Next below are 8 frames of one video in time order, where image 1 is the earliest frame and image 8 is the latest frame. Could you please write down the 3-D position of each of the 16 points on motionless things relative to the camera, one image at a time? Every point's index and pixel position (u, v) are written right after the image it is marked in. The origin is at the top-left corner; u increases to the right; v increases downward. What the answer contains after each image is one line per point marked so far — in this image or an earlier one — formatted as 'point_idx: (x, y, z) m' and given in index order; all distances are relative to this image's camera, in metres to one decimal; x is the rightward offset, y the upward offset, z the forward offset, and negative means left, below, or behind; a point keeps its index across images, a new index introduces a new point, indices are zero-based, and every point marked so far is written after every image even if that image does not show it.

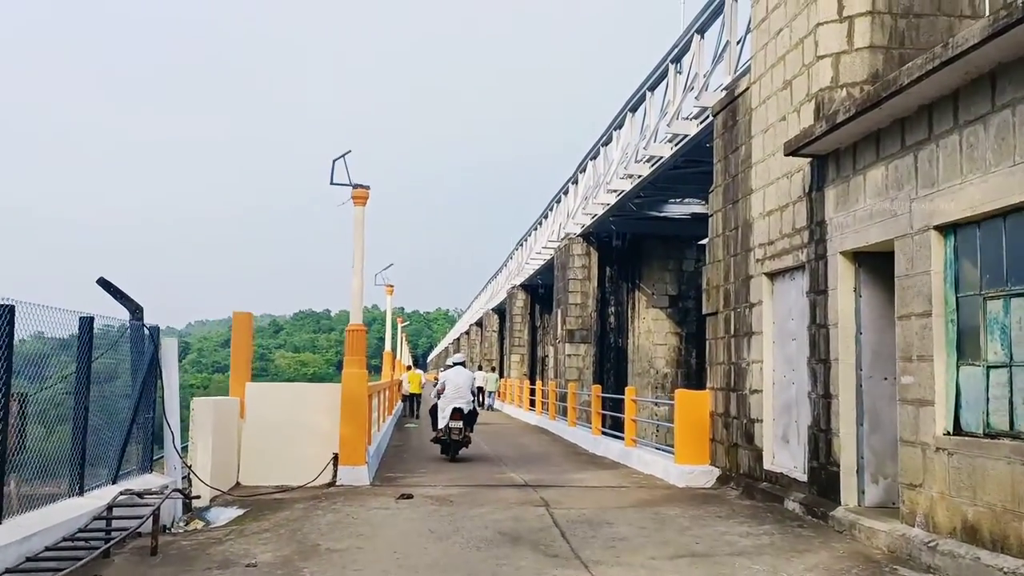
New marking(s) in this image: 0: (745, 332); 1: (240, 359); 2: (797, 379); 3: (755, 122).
0: (+2.7, -0.5, +10.6) m
1: (-3.5, -0.9, +11.5) m
2: (+2.9, -0.9, +9.4) m
3: (+2.8, +1.9, +10.4) m
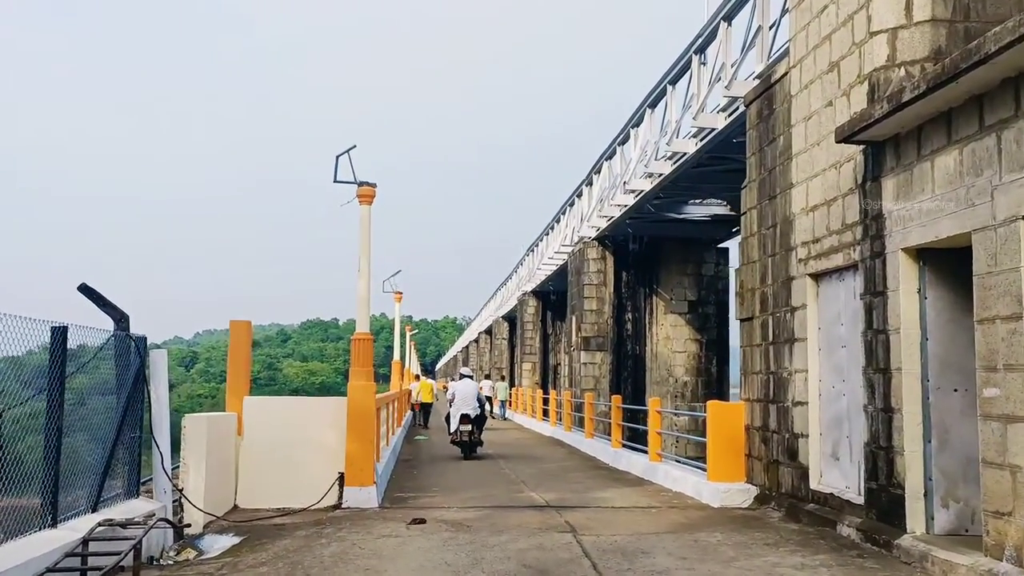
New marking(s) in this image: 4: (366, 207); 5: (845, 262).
0: (+2.9, -0.5, +9.8) m
1: (-3.2, -1.0, +10.7) m
2: (+3.1, -1.0, +8.5) m
3: (+3.0, +1.9, +9.5) m
4: (-1.7, +1.0, +10.9) m
5: (+3.1, +0.2, +8.4) m
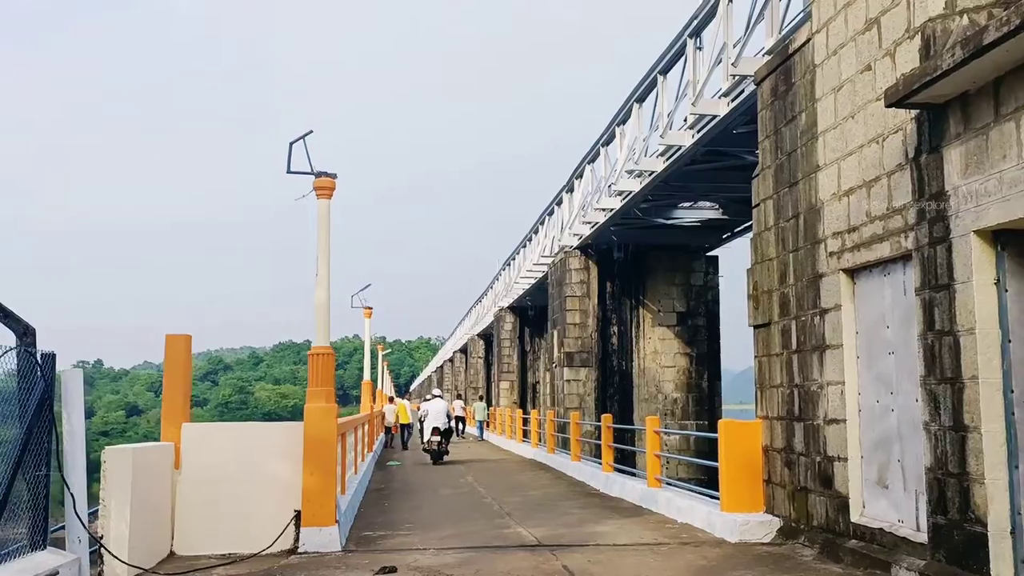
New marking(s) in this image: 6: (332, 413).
0: (+2.8, -0.5, +8.4) m
1: (-3.4, -1.1, +9.2) m
2: (+3.0, -0.9, +7.2) m
3: (+2.8, +1.9, +8.2) m
4: (-1.9, +0.9, +9.4) m
5: (+3.0, +0.3, +7.1) m
6: (-1.8, -1.2, +9.0) m
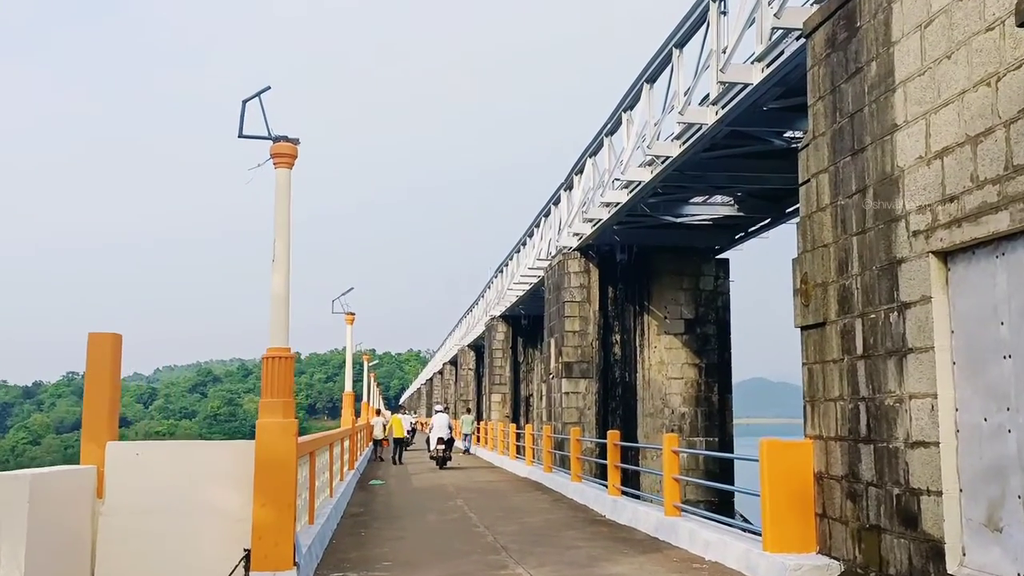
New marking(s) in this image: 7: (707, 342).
0: (+2.8, -0.5, +6.7) m
1: (-3.4, -1.0, +7.4) m
2: (+3.1, -0.8, +5.5) m
3: (+2.8, +2.0, +6.6) m
4: (-1.9, +1.0, +7.7) m
5: (+3.0, +0.4, +5.4) m
6: (-1.8, -1.2, +7.3) m
7: (+4.2, -1.2, +19.8) m
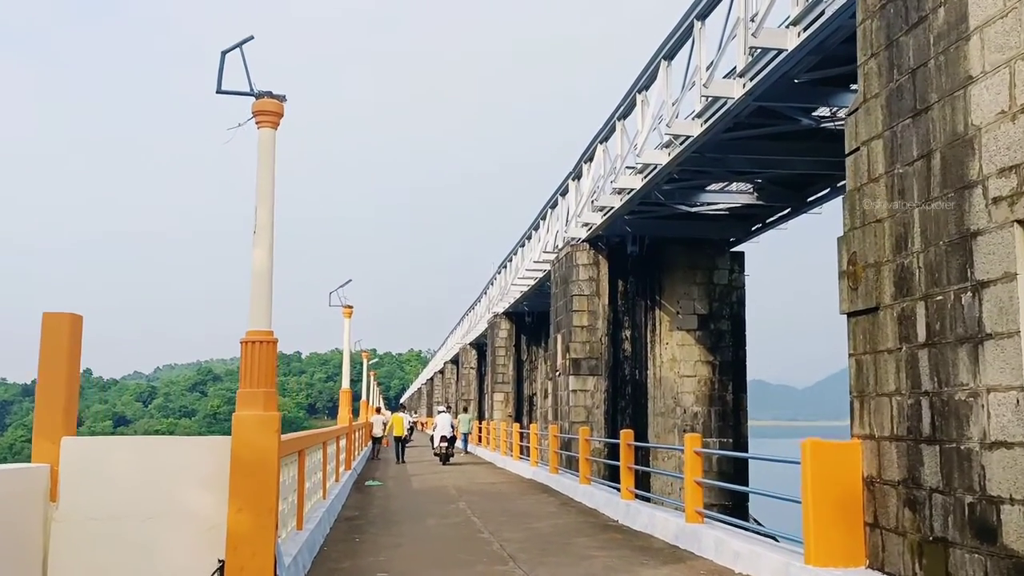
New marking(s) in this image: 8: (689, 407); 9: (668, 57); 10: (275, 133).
0: (+2.9, -0.3, +5.8) m
1: (-3.3, -0.8, +6.5) m
2: (+3.1, -0.7, +4.6) m
3: (+2.9, +2.1, +5.7) m
4: (-1.8, +1.2, +6.8) m
5: (+3.1, +0.5, +4.5) m
6: (-1.7, -1.0, +6.4) m
7: (+4.3, -1.1, +18.9) m
8: (+3.6, -2.4, +18.6) m
9: (+2.3, +3.4, +13.5) m
10: (-1.8, +1.1, +6.8) m
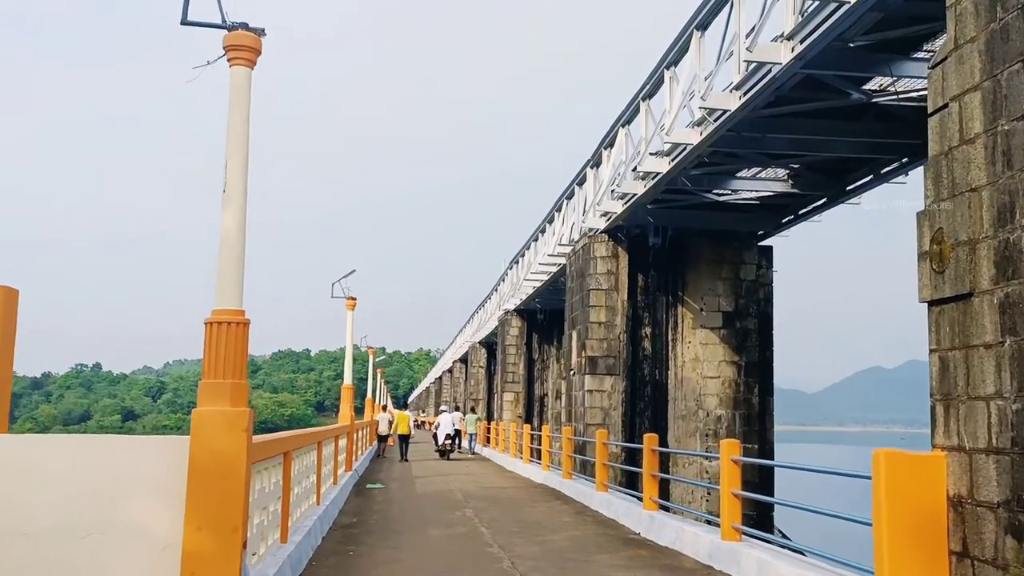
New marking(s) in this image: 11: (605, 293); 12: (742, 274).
0: (+3.0, -0.2, +4.7) m
1: (-3.2, -0.6, +5.5) m
2: (+3.2, -0.6, +3.4) m
3: (+3.1, +2.2, +4.6) m
4: (-1.7, +1.3, +5.7) m
5: (+3.2, +0.6, +3.4) m
6: (-1.6, -0.8, +5.3) m
7: (+4.6, -1.0, +17.7) m
8: (+3.8, -2.3, +17.4) m
9: (+2.6, +3.5, +12.3) m
10: (-1.6, +1.3, +5.7) m
11: (+1.8, -0.1, +17.5) m
12: (+4.5, +0.3, +17.9) m
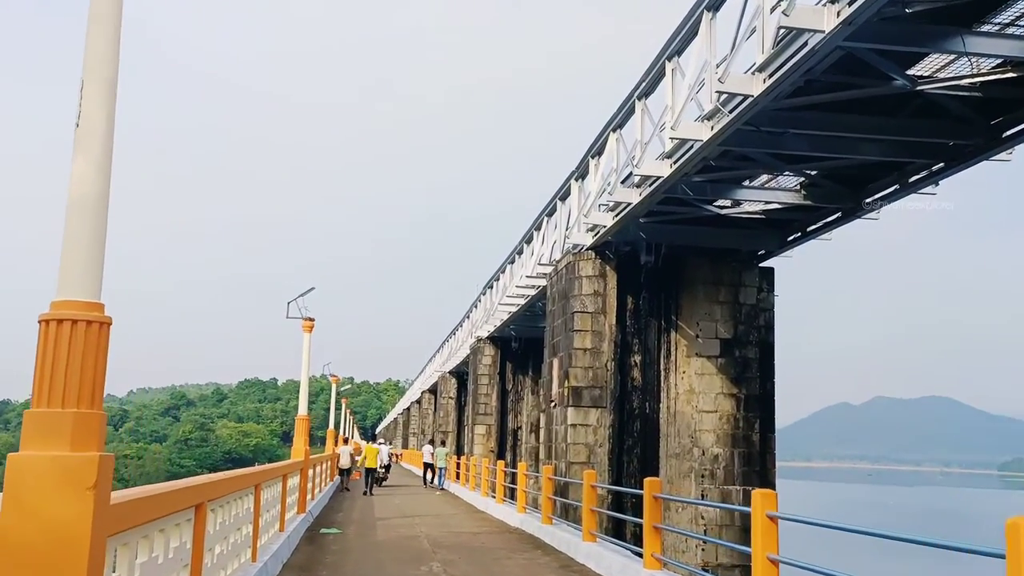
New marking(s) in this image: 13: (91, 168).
0: (+3.0, -0.2, +3.0) m
1: (-3.2, -0.5, +3.6) m
2: (+3.3, -0.5, +1.8) m
3: (+3.1, +2.3, +3.0) m
4: (-1.7, +1.4, +3.9) m
5: (+3.2, +0.7, +1.7) m
6: (-1.6, -0.7, +3.5) m
7: (+4.1, -1.4, +16.1) m
8: (+3.4, -2.7, +15.7) m
9: (+2.4, +3.3, +10.8) m
10: (-1.6, +1.4, +4.0) m
11: (+1.4, -0.5, +15.7) m
12: (+4.1, -0.2, +16.3) m
13: (-1.7, +0.5, +3.8) m
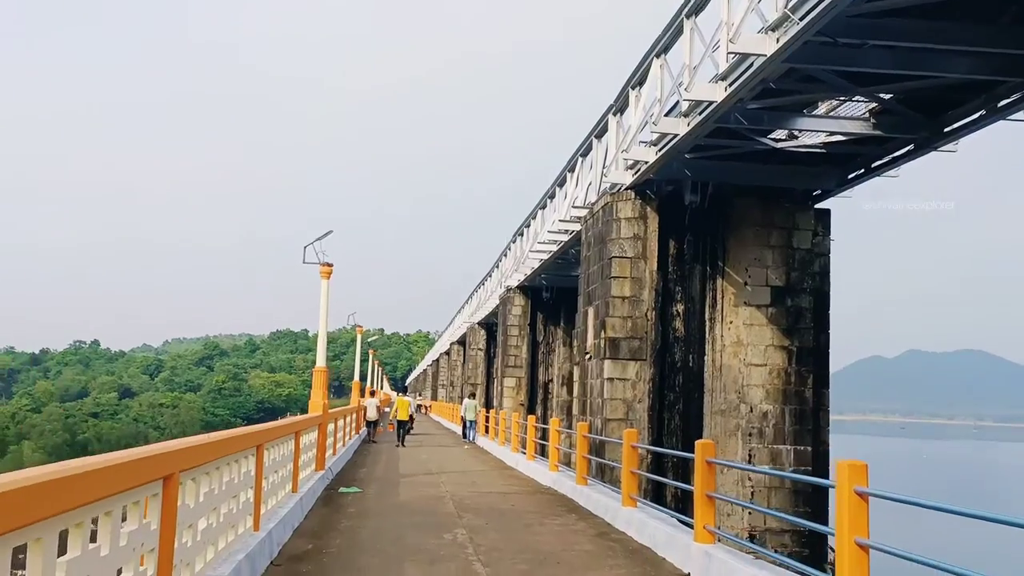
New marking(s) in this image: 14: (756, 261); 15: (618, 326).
0: (+3.1, +0.1, +1.7) m
1: (-3.1, -0.2, +2.5) m
2: (+3.3, -0.3, +0.4) m
3: (+3.2, +2.5, +1.5) m
4: (-1.5, +1.7, +2.7) m
5: (+3.3, +0.9, +0.4) m
6: (-1.5, -0.5, +2.3) m
7: (+4.7, -0.5, +14.7) m
8: (+3.9, -1.9, +14.4) m
9: (+2.7, +3.9, +9.3) m
10: (-1.5, +1.7, +2.7) m
11: (+1.9, +0.4, +14.4) m
12: (+4.6, +0.8, +14.9) m
13: (-1.6, +0.8, +2.6) m
14: (+4.0, +0.4, +14.8) m
15: (+1.7, -0.6, +14.3) m
